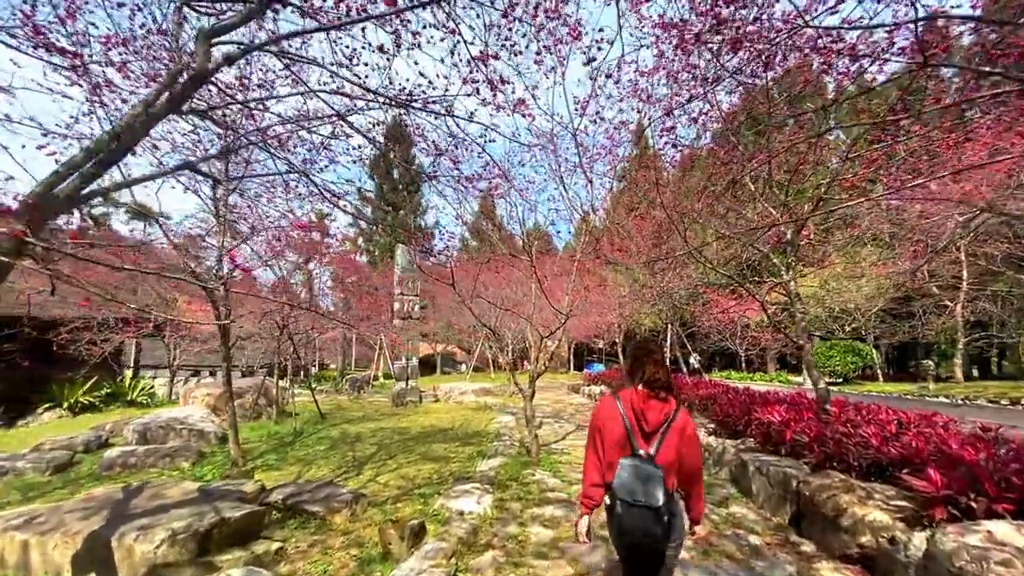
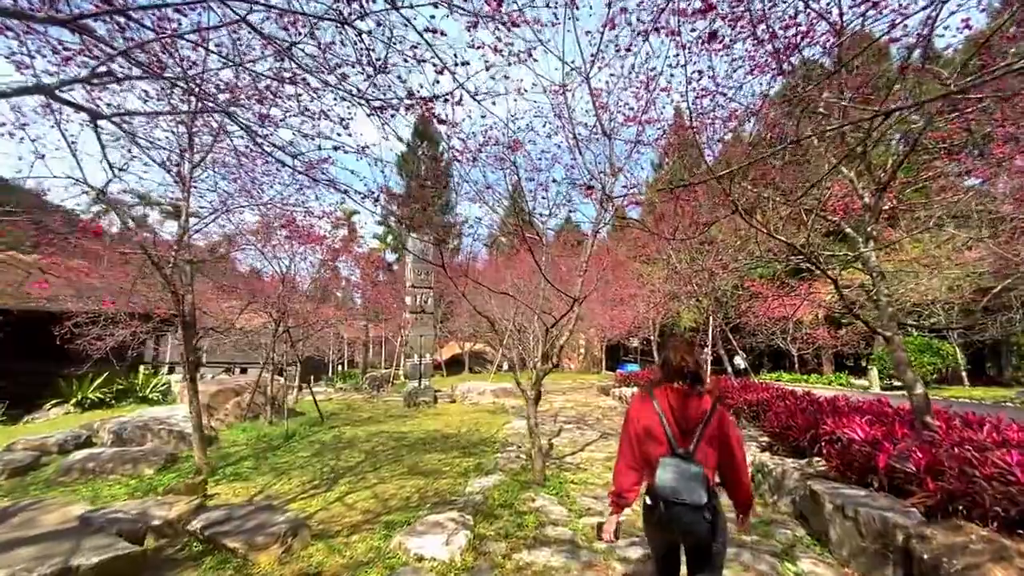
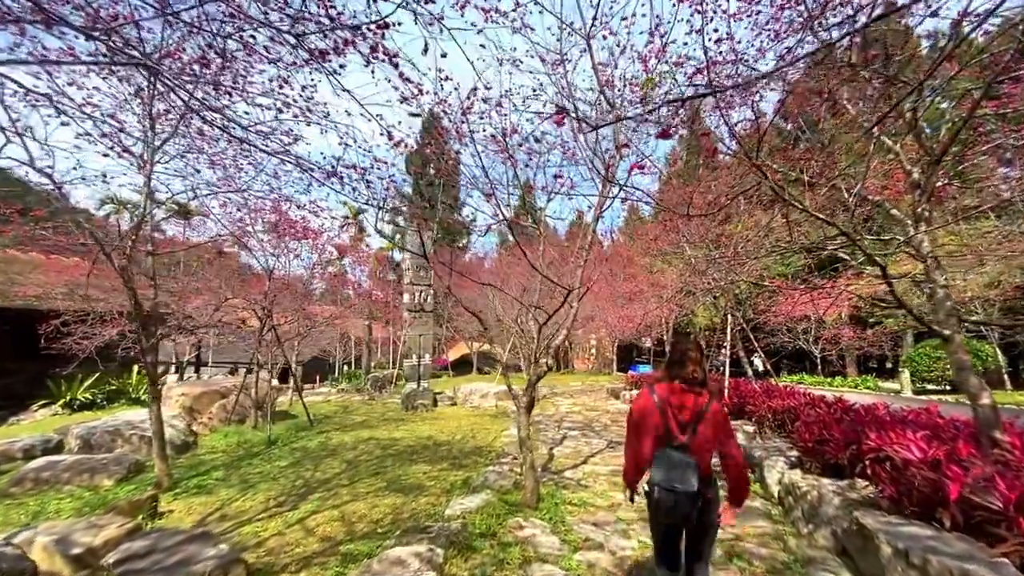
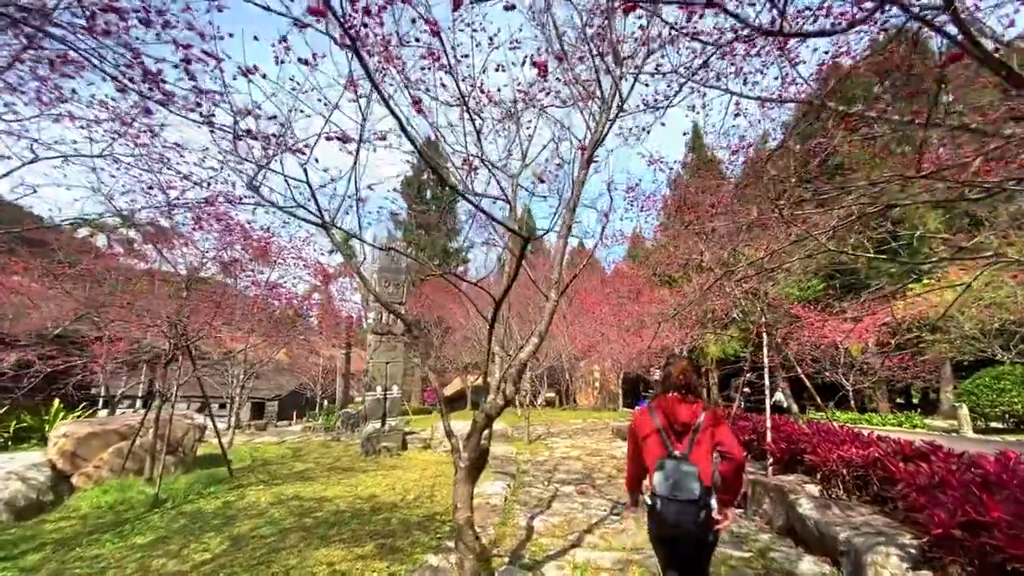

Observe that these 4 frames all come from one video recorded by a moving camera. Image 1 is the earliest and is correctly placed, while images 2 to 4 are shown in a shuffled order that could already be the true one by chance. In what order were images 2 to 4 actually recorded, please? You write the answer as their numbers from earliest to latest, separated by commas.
2, 3, 4
